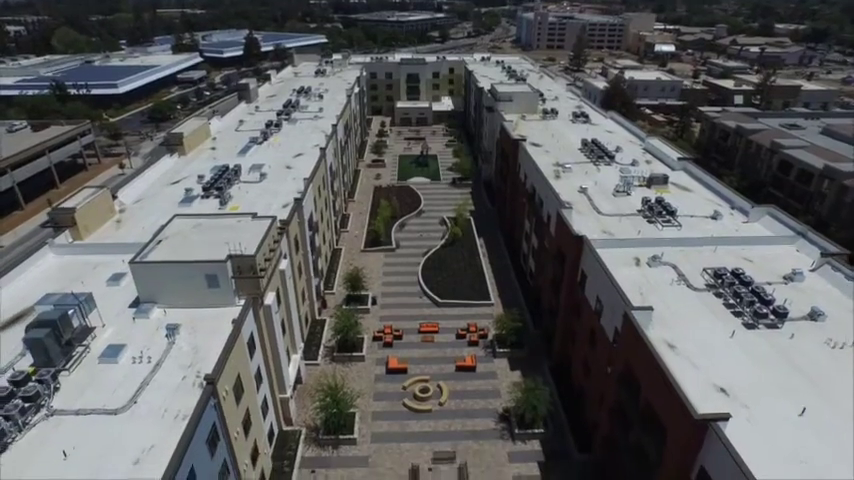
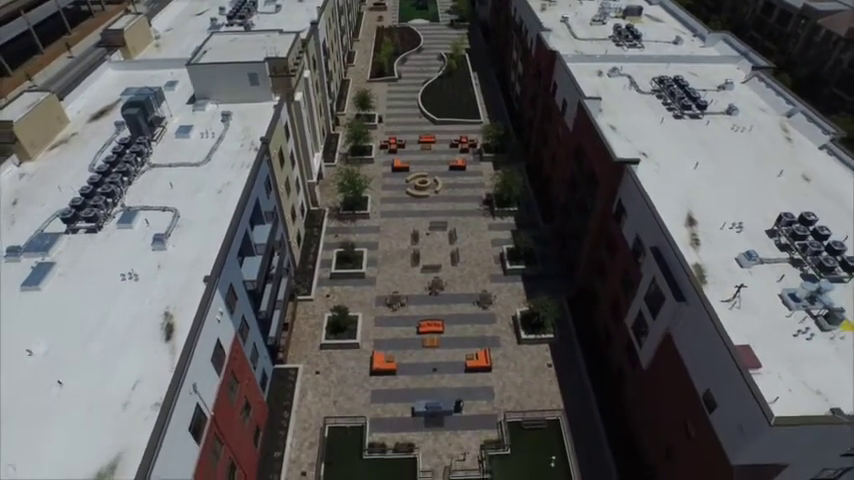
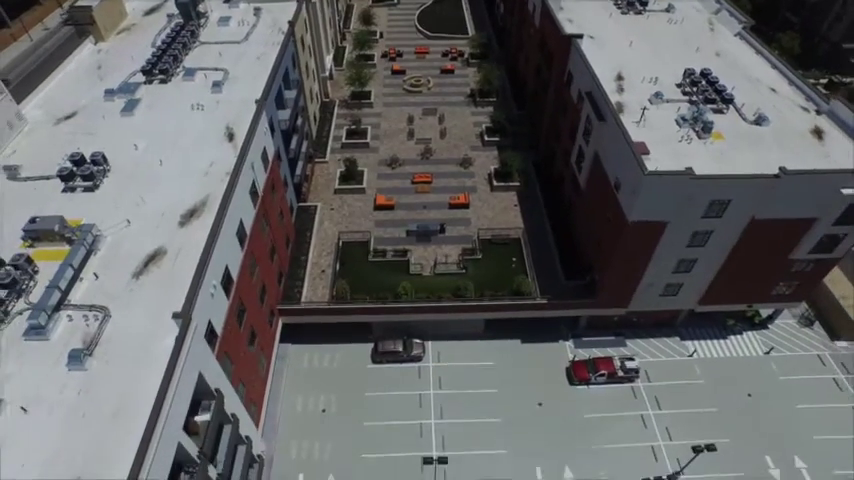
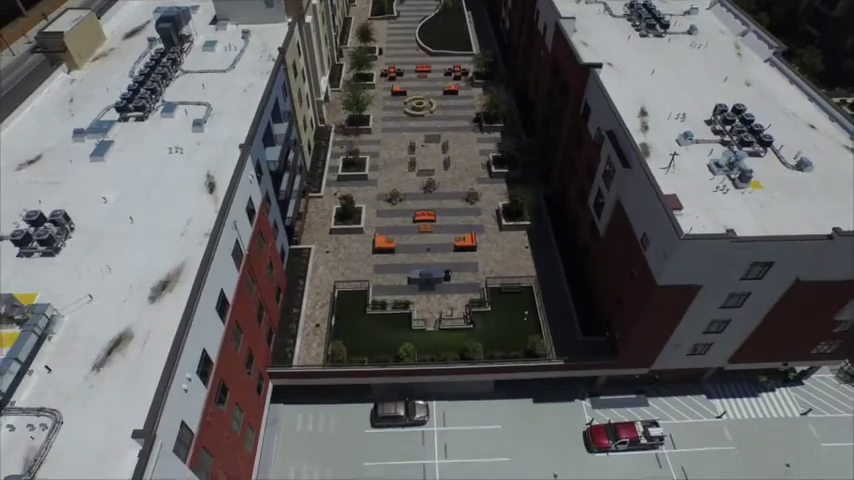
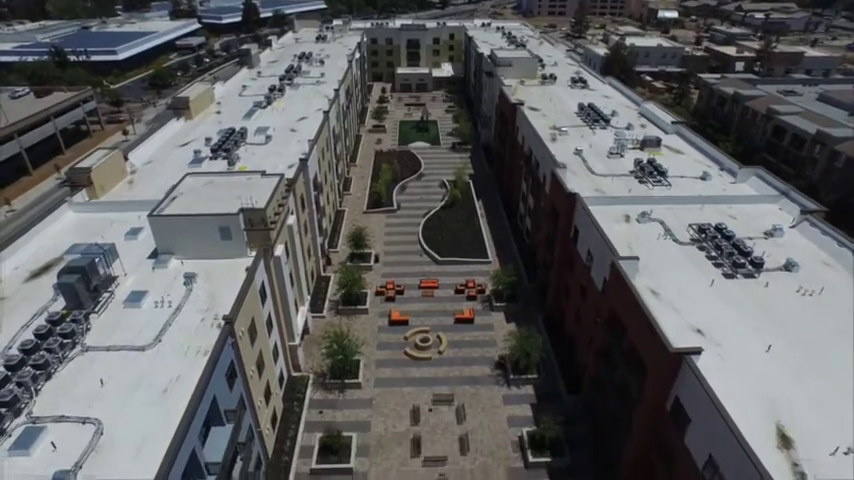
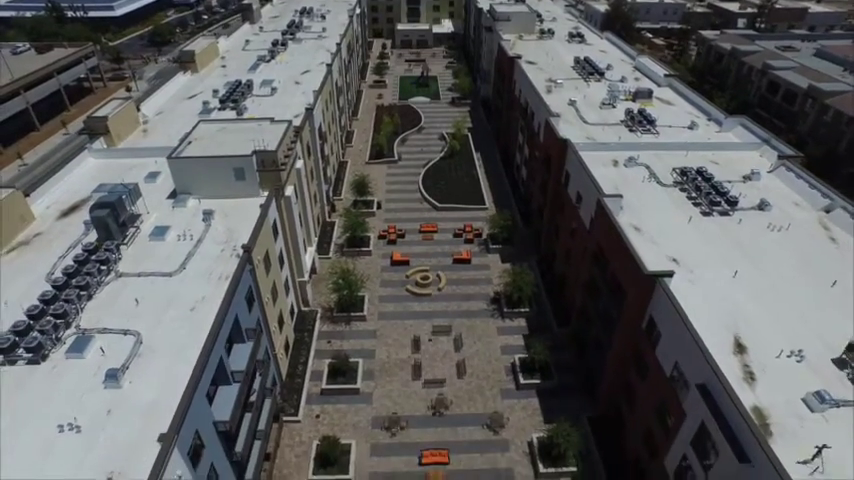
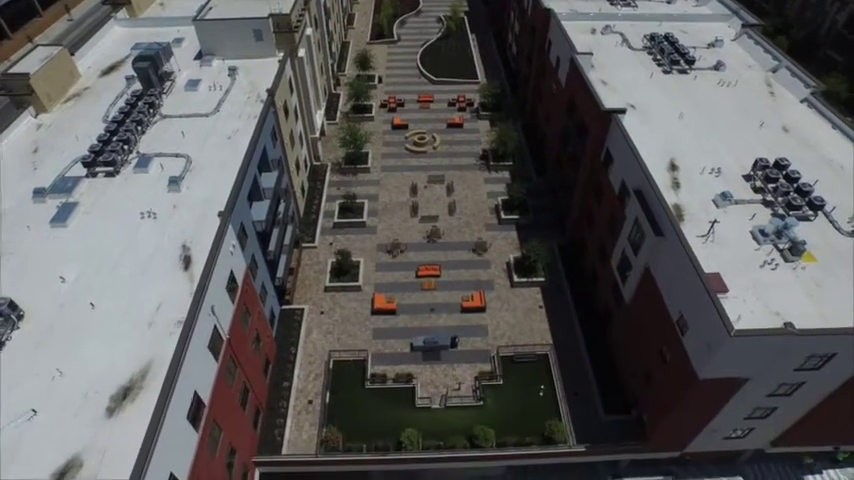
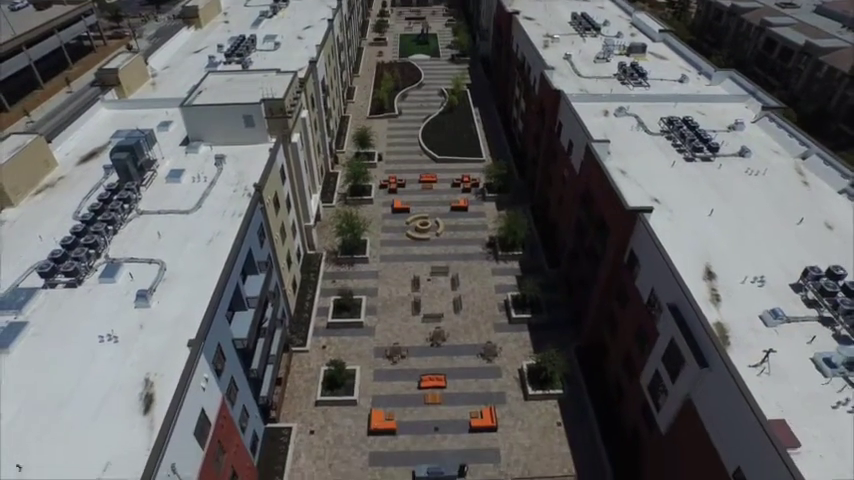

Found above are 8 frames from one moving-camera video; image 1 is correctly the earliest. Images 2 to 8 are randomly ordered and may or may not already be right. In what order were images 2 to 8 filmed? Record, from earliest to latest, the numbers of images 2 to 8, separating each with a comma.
5, 6, 8, 2, 7, 4, 3
